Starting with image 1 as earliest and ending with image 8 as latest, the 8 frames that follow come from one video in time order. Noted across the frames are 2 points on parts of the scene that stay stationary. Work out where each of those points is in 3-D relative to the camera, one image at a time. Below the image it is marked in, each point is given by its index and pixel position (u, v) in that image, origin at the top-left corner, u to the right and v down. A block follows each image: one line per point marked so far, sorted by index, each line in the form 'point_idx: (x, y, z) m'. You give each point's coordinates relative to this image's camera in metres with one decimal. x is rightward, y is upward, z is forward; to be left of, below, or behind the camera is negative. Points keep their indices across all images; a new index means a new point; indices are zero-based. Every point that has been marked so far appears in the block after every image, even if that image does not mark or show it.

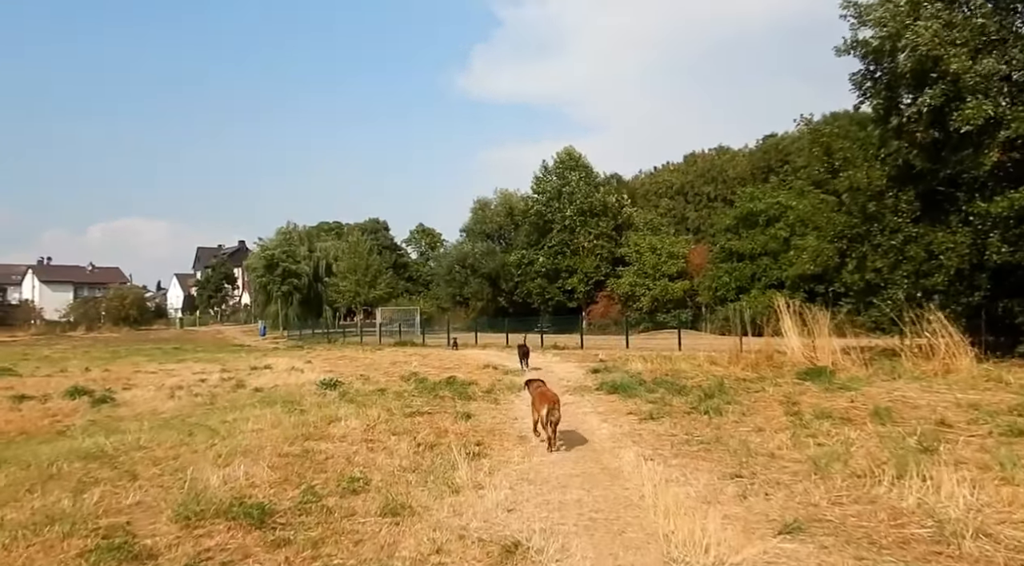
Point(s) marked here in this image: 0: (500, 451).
0: (-0.1, -1.7, +7.2) m
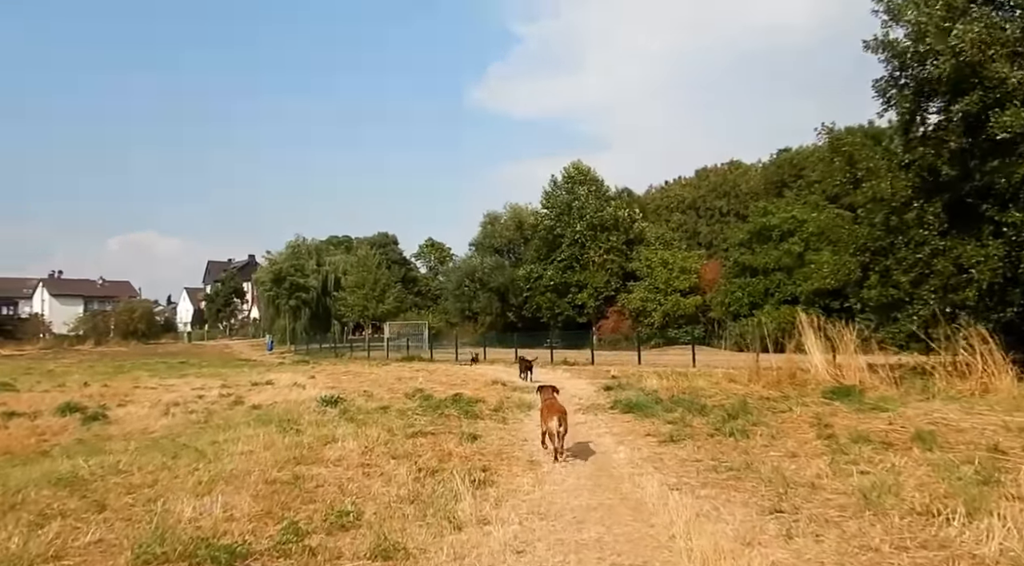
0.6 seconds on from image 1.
0: (0.0, -1.8, +6.5) m
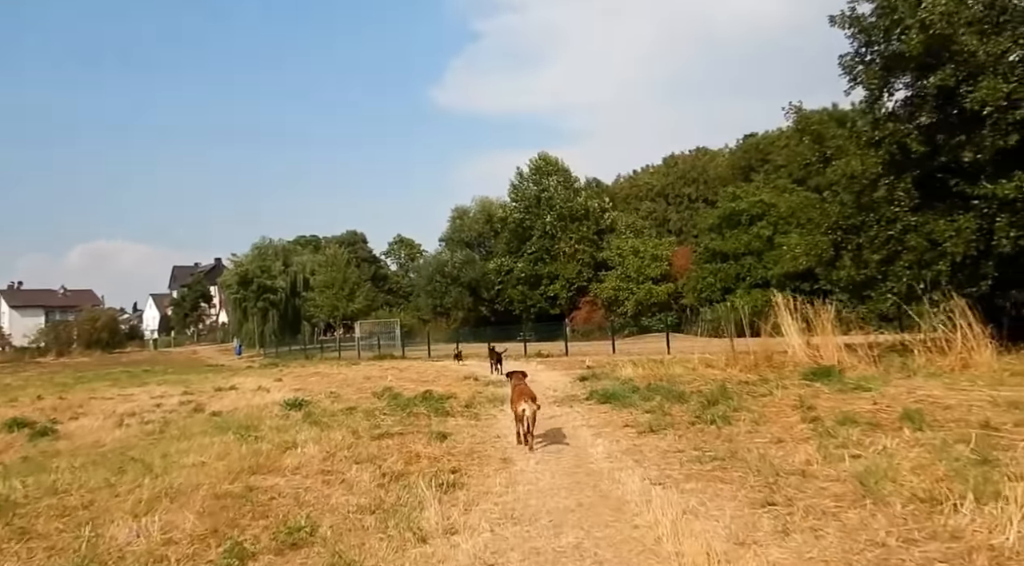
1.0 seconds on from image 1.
0: (-0.3, -1.7, +6.1) m
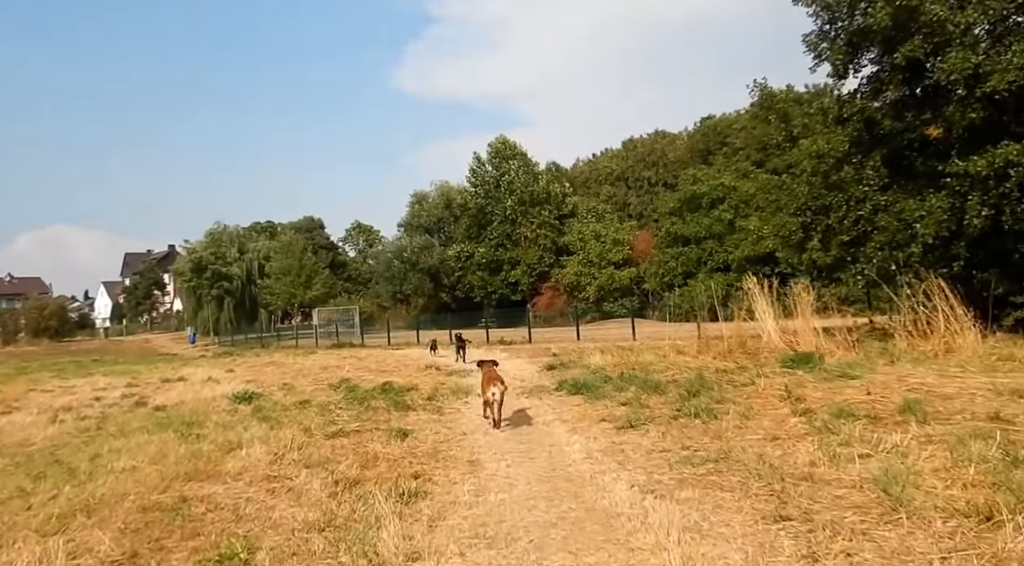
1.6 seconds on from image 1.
0: (-0.5, -1.5, +5.4) m
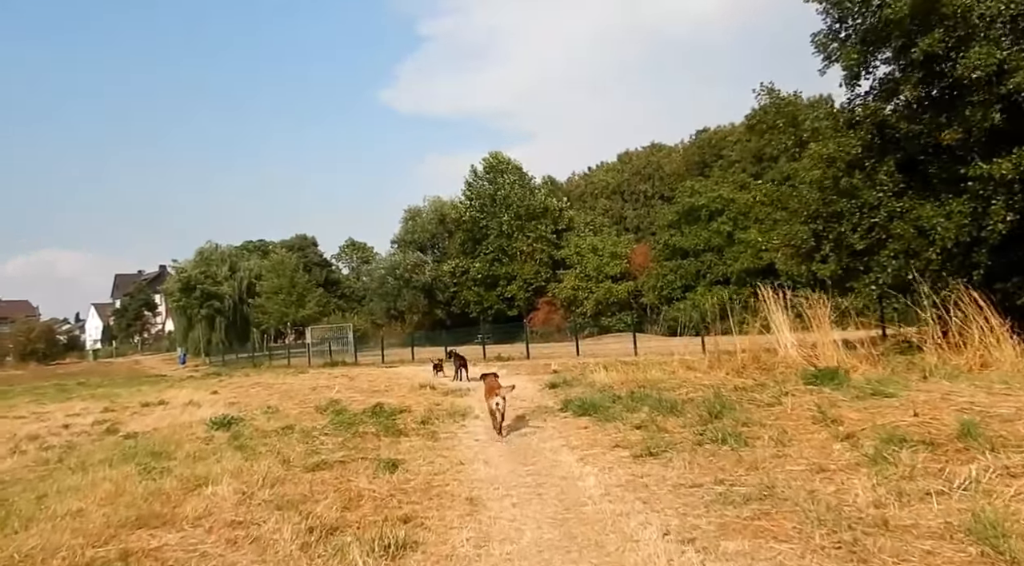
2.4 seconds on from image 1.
0: (-0.4, -1.6, +4.5) m
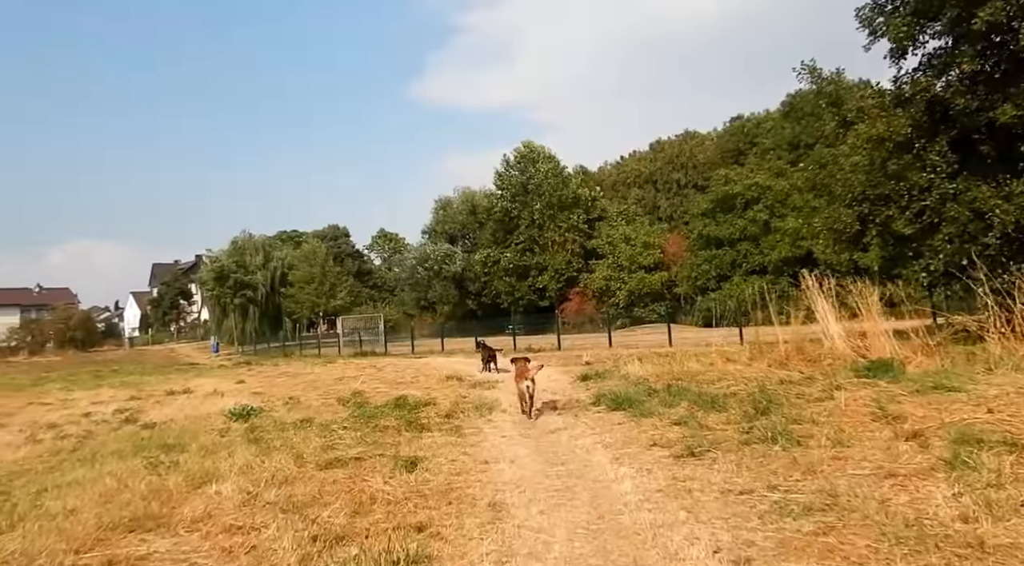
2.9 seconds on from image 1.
0: (-0.3, -1.5, +4.0) m
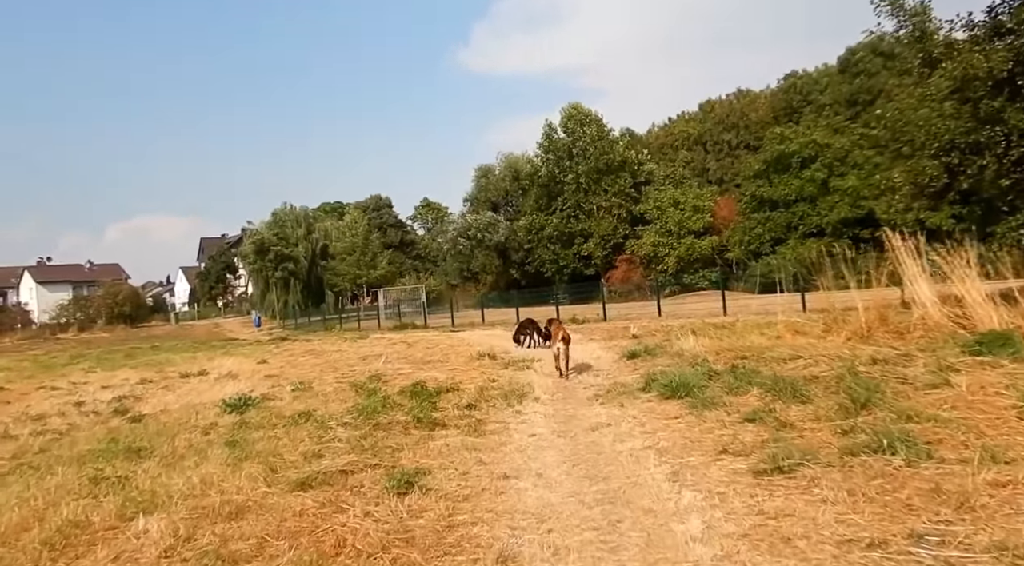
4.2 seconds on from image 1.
0: (-0.3, -1.3, +2.6) m
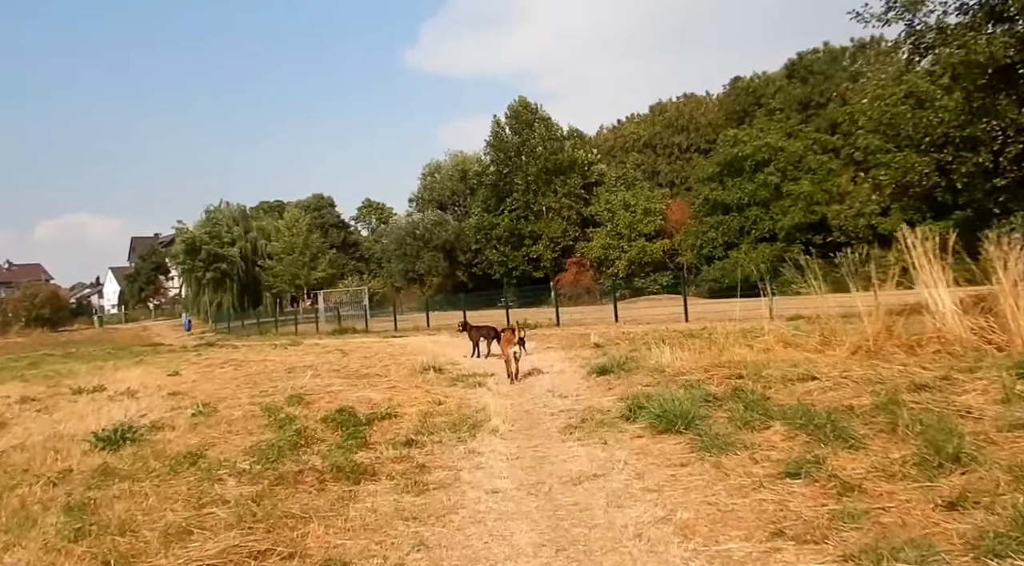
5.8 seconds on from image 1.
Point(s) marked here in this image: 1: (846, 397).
0: (-0.3, -1.3, +0.9) m
1: (+2.8, -1.0, +6.1) m
